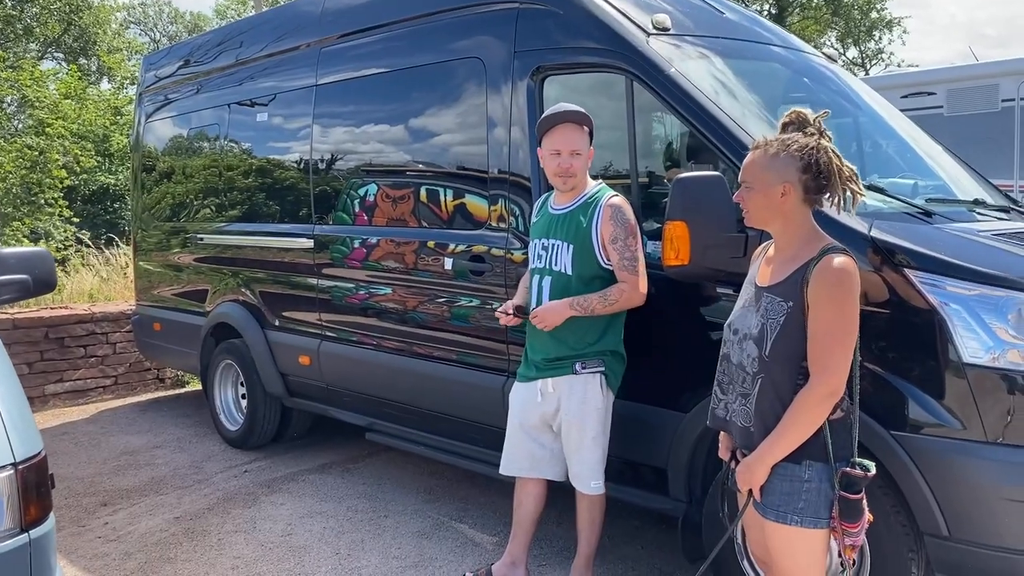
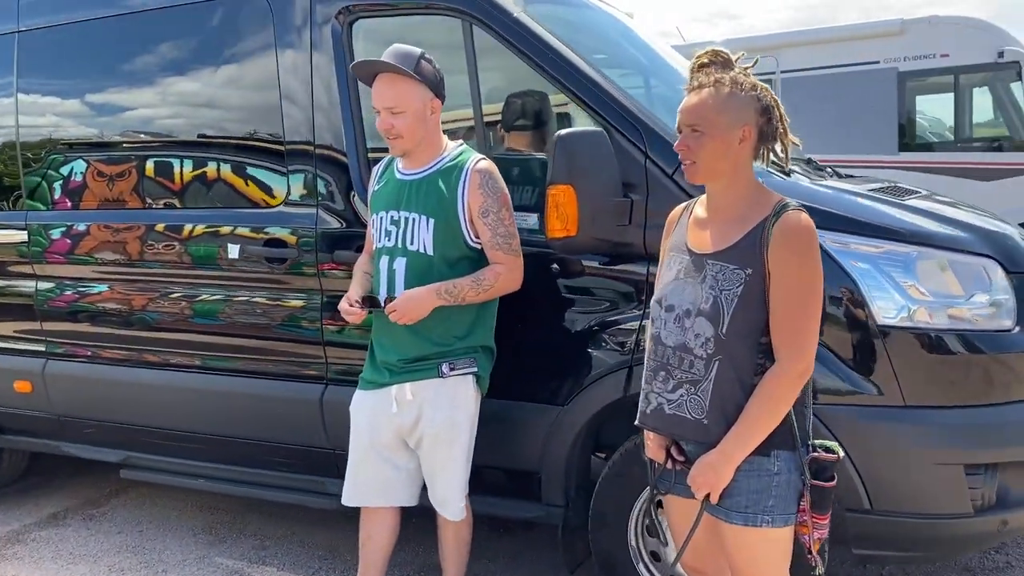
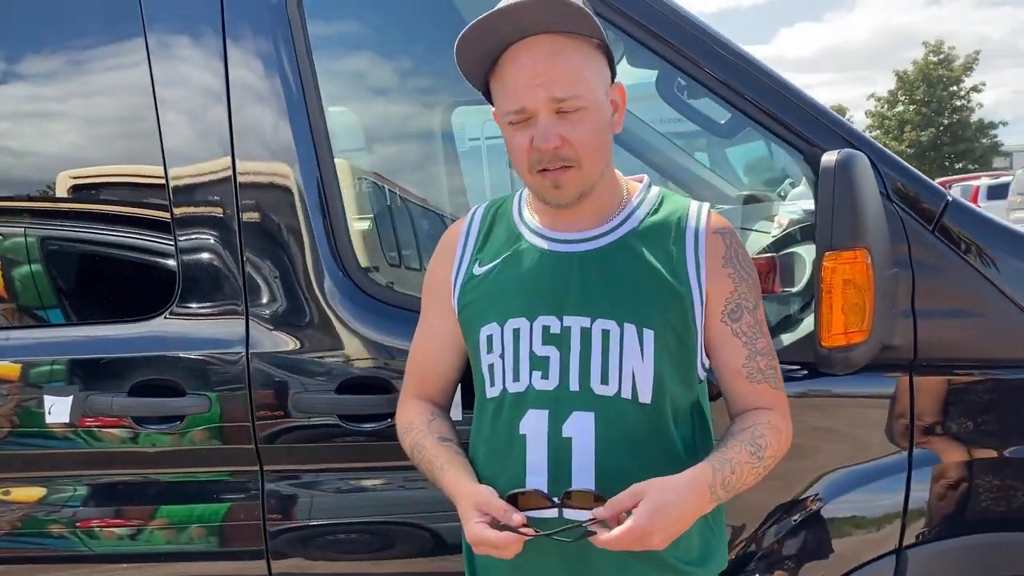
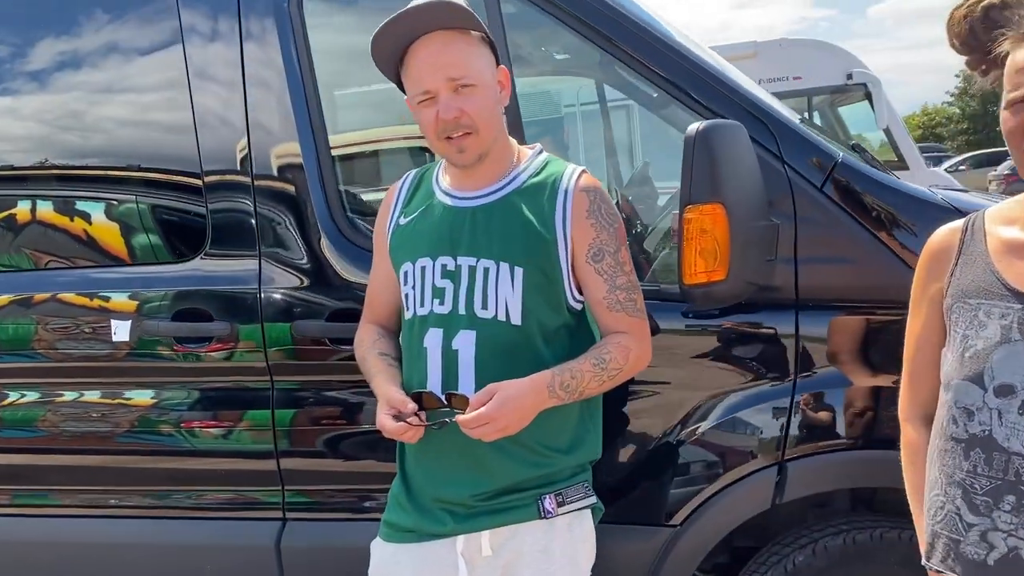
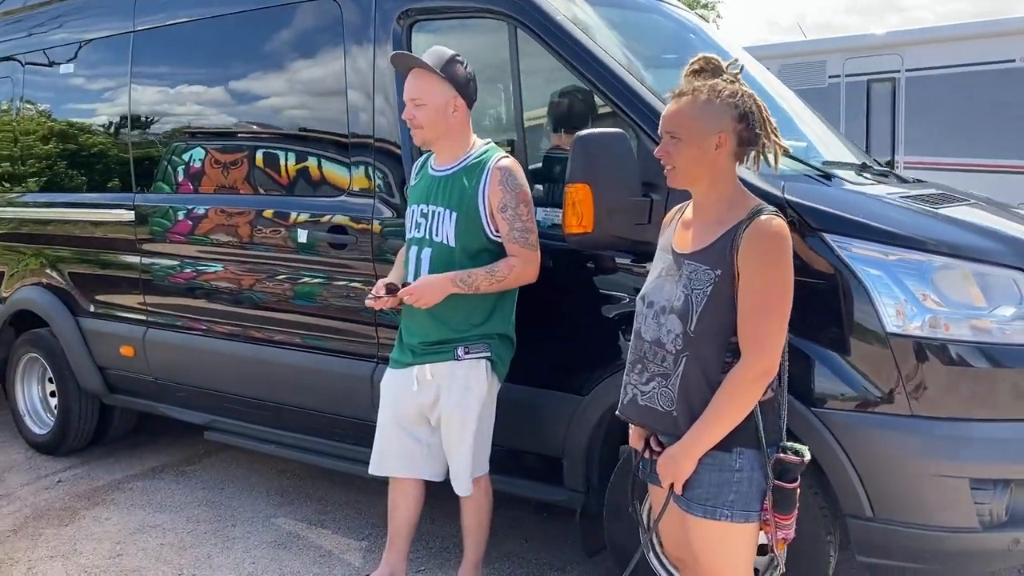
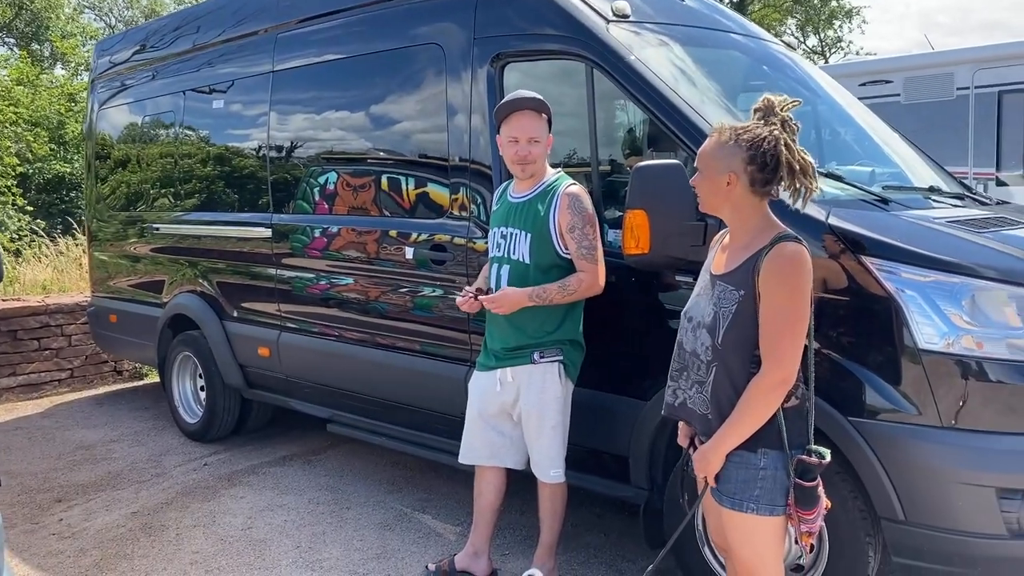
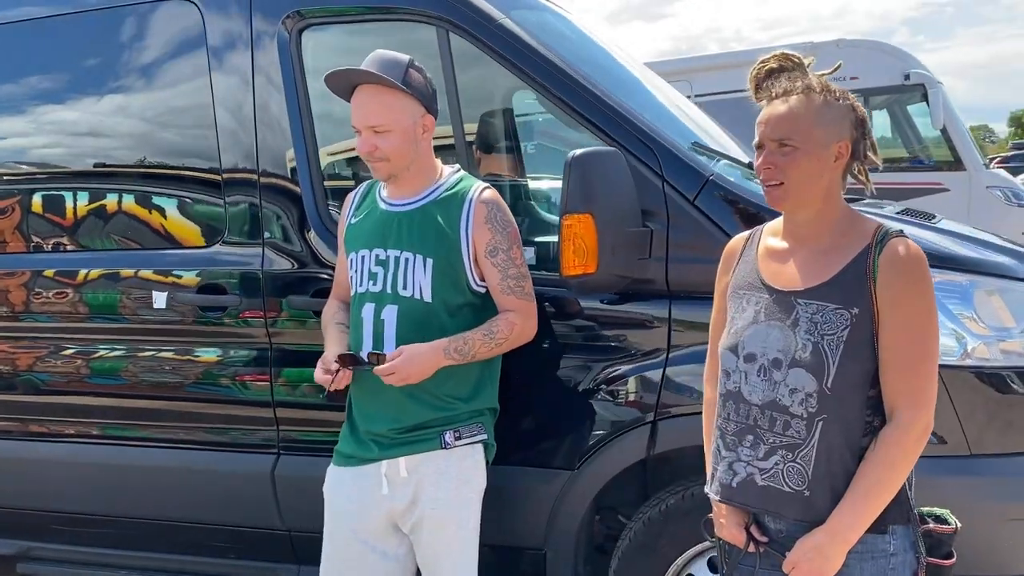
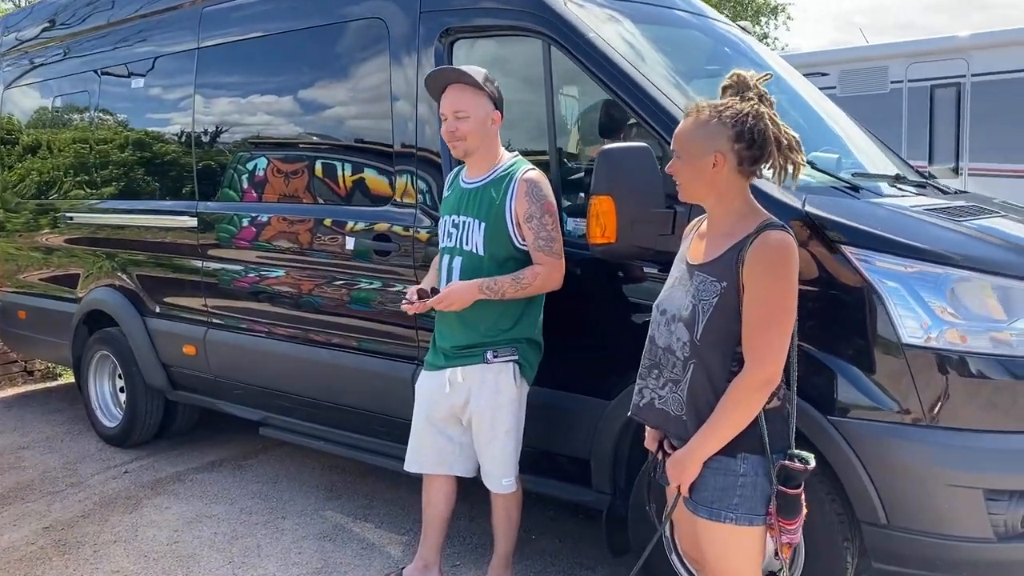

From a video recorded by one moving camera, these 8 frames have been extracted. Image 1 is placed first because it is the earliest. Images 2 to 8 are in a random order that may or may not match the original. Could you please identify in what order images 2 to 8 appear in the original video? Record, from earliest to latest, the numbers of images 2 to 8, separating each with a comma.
6, 8, 5, 2, 7, 4, 3
